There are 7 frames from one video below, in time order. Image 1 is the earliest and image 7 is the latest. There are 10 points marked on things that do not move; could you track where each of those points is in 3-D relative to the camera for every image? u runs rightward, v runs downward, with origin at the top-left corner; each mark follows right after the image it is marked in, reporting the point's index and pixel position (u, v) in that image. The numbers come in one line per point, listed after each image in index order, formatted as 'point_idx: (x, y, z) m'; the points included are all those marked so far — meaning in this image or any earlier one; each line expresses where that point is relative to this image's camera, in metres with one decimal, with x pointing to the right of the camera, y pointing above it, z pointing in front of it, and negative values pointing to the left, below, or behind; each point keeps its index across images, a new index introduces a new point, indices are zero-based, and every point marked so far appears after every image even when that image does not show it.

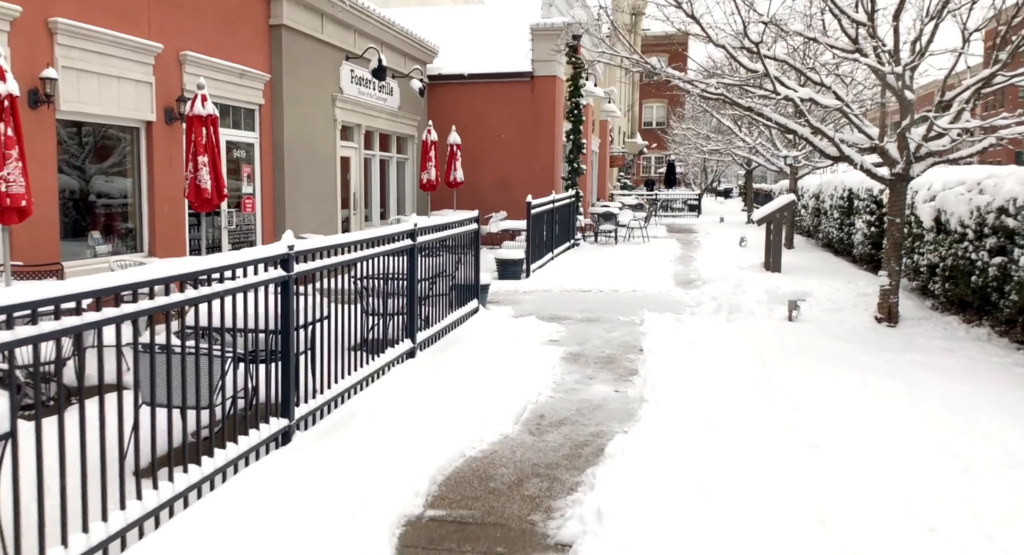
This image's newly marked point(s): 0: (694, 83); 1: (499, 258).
0: (+1.9, +2.0, +8.6) m
1: (-0.2, +0.3, +12.5) m
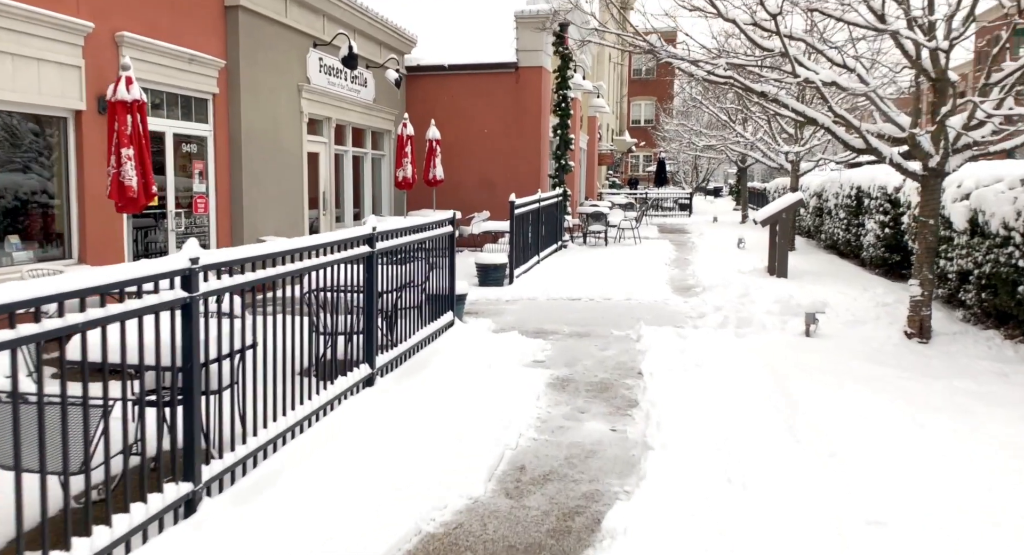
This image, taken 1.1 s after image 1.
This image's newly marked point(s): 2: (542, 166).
0: (+1.7, +1.9, +7.5) m
1: (-0.5, +0.2, +11.4) m
2: (+0.6, +2.3, +17.2) m
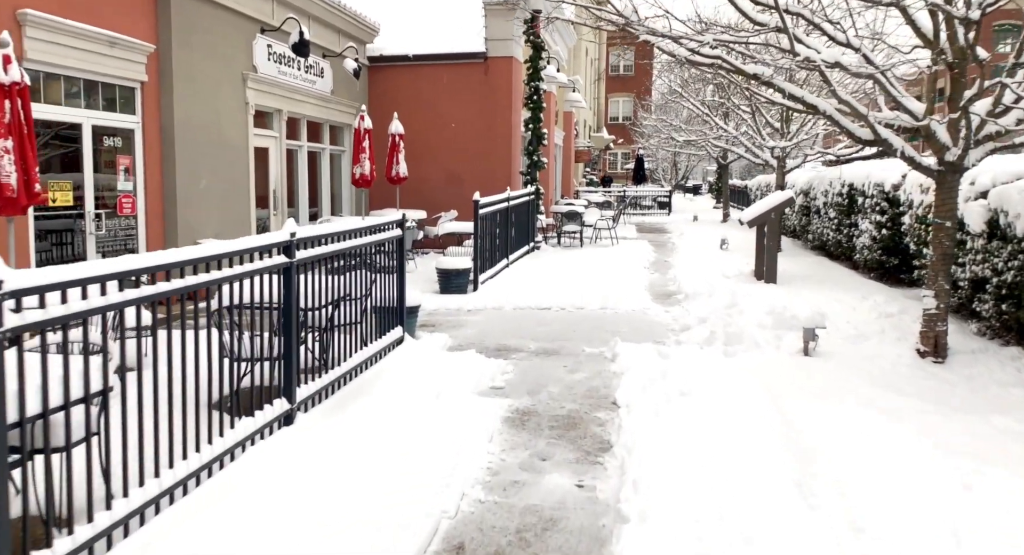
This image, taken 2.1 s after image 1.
0: (+1.4, +1.9, +6.5) m
1: (-0.9, +0.1, +10.3) m
2: (0.0, +2.3, +16.2) m
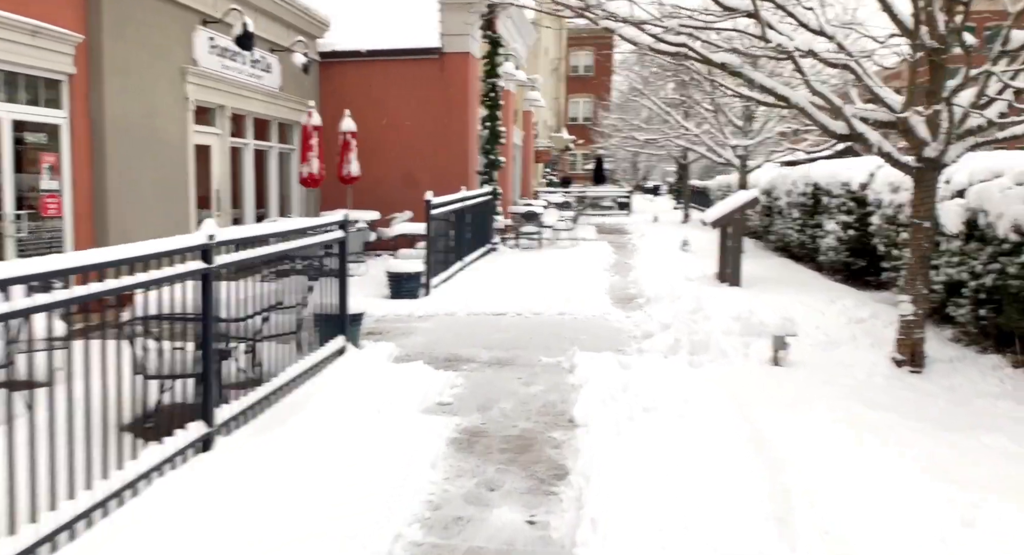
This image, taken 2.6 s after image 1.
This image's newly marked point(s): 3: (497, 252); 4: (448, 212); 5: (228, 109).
0: (+1.0, +1.8, +6.1) m
1: (-1.4, +0.1, +9.7) m
2: (-0.8, +2.2, +15.7) m
3: (-0.3, +0.5, +16.1) m
4: (-0.9, +0.9, +11.7) m
5: (-4.2, +2.5, +12.3) m
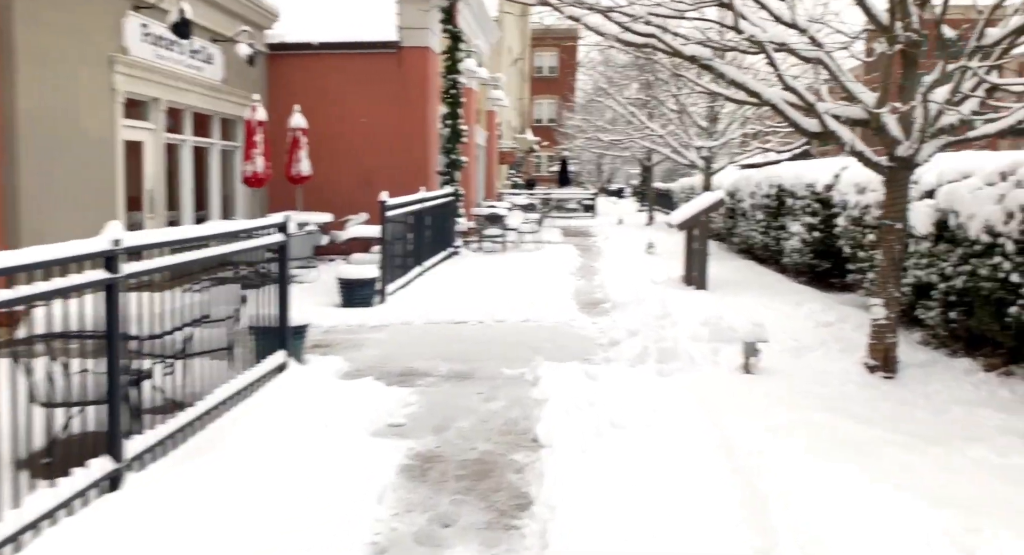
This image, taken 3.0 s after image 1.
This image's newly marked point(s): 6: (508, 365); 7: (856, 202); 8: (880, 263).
0: (+0.7, +1.8, +5.7) m
1: (-1.9, 0.0, +9.3) m
2: (-1.5, +2.1, +15.2) m
3: (-1.0, +0.4, +15.7) m
4: (-1.5, +0.8, +11.3) m
5: (-4.8, +2.4, +11.7) m
6: (0.0, -0.7, +6.8) m
7: (+3.7, +0.8, +8.9) m
8: (+2.7, +0.1, +6.0) m
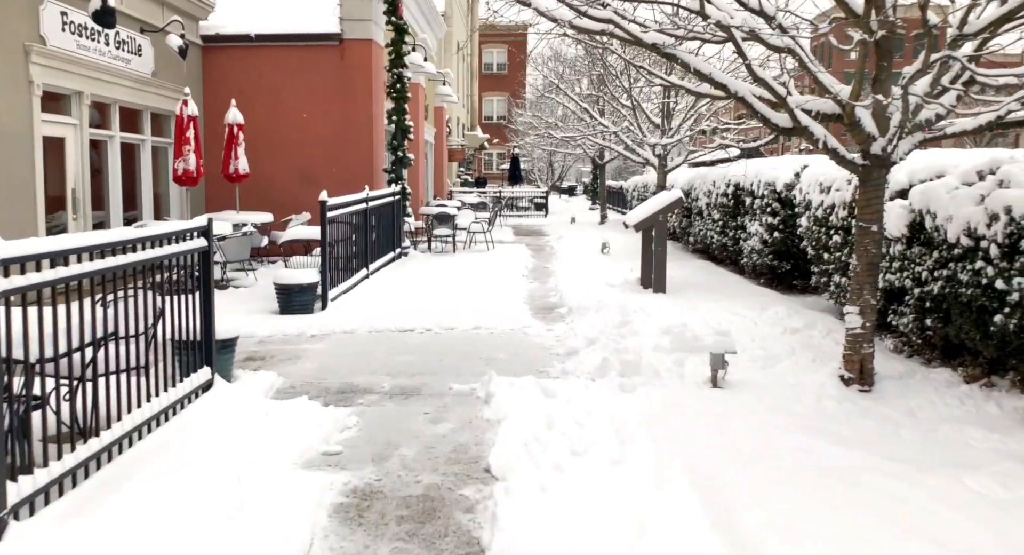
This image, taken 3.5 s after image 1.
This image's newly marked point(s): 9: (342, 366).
0: (+0.3, +1.7, +5.2) m
1: (-2.4, -0.1, +8.6) m
2: (-2.4, +2.1, +14.6) m
3: (-1.9, +0.4, +15.1) m
4: (-2.1, +0.8, +10.7) m
5: (-5.5, +2.3, +10.9) m
6: (-0.4, -0.8, +6.2) m
7: (+3.2, +0.8, +8.5) m
8: (+2.3, +0.1, +5.7) m
9: (-1.4, -0.7, +6.8) m
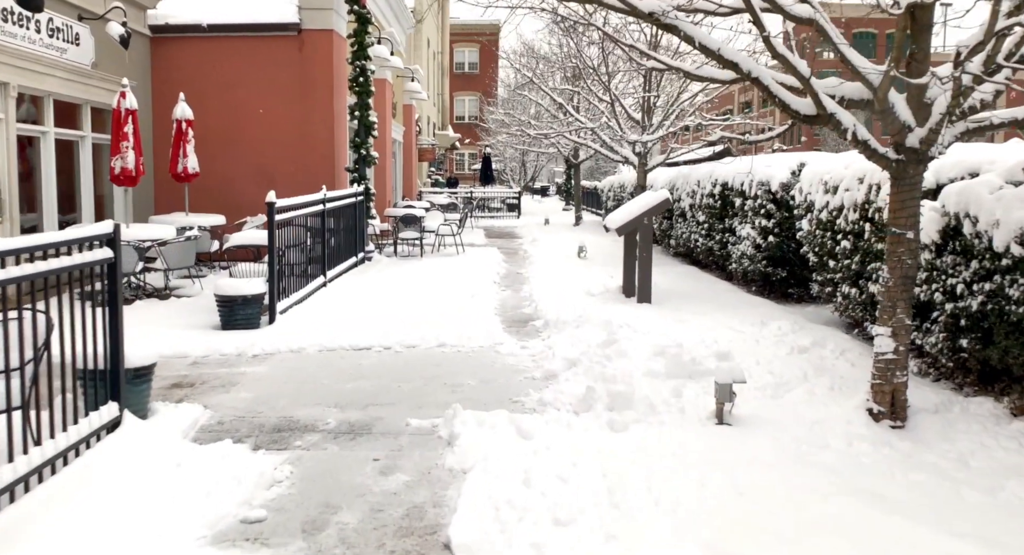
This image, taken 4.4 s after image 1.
0: (+0.2, +1.6, +4.3) m
1: (-2.7, -0.2, +7.6) m
2: (-2.9, +2.0, +13.6) m
3: (-2.4, +0.3, +14.1) m
4: (-2.4, +0.7, +9.7) m
5: (-5.8, +2.2, +9.8) m
6: (-0.6, -0.9, +5.3) m
7: (+2.9, +0.7, +7.7) m
8: (+2.2, 0.0, +4.8) m
9: (-1.6, -0.8, +5.8) m
